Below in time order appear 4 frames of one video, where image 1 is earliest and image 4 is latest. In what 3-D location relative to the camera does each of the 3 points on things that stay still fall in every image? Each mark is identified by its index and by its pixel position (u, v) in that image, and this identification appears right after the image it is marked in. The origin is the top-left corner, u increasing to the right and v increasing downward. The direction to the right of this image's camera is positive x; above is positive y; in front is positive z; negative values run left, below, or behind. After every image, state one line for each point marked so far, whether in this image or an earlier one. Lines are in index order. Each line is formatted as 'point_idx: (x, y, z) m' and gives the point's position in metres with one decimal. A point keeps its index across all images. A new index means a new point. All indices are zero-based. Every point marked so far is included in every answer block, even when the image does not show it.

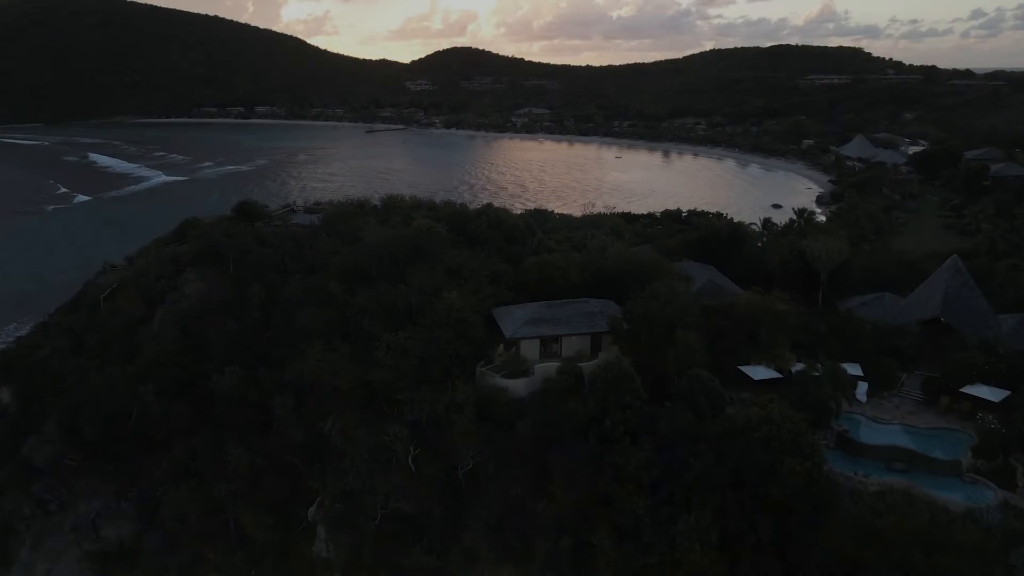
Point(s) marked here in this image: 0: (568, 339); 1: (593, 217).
0: (+4.1, -3.8, +10.0) m
1: (+11.6, +9.4, +19.9) m
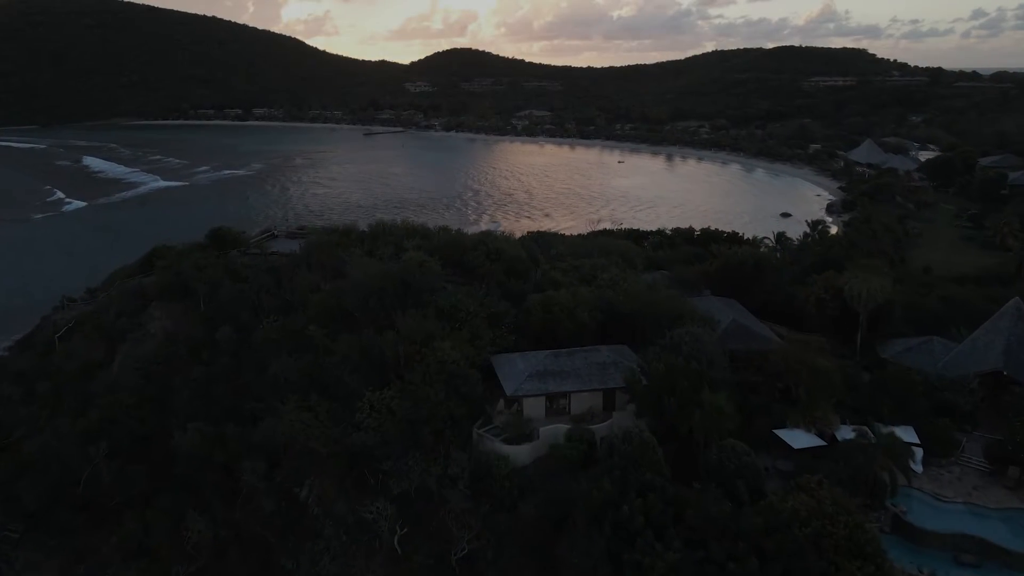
0: (+4.2, -6.9, +8.8) m
1: (+11.8, +6.3, +18.6) m
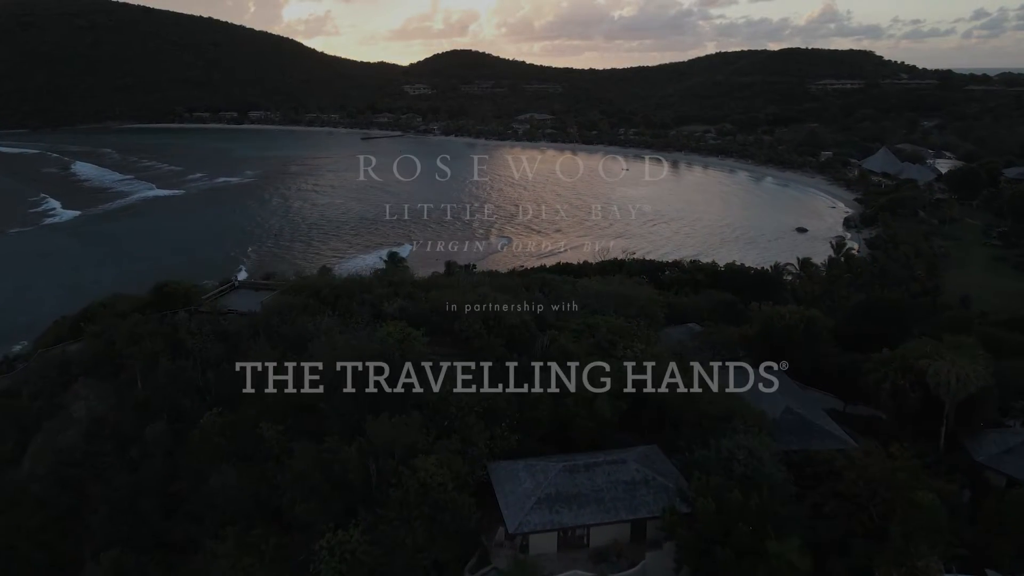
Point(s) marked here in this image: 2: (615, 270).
0: (+4.3, -11.9, +6.8) m
1: (+11.9, +1.3, +16.6) m
2: (+14.9, +2.6, +19.6) m
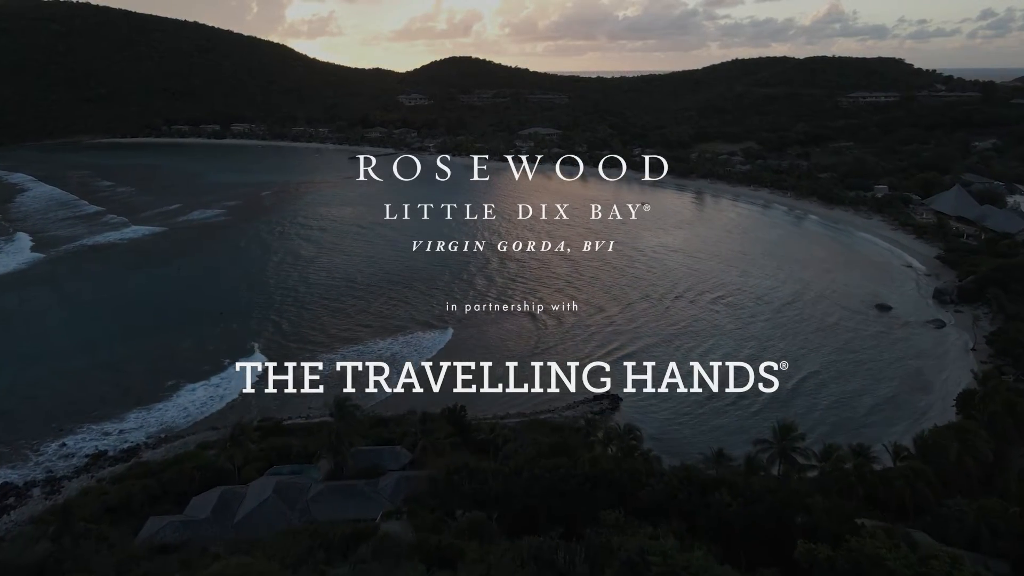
0: (+4.6, -31.1, -0.9) m
1: (+12.4, -18.0, +8.9) m
2: (+15.4, -16.7, +11.8) m
